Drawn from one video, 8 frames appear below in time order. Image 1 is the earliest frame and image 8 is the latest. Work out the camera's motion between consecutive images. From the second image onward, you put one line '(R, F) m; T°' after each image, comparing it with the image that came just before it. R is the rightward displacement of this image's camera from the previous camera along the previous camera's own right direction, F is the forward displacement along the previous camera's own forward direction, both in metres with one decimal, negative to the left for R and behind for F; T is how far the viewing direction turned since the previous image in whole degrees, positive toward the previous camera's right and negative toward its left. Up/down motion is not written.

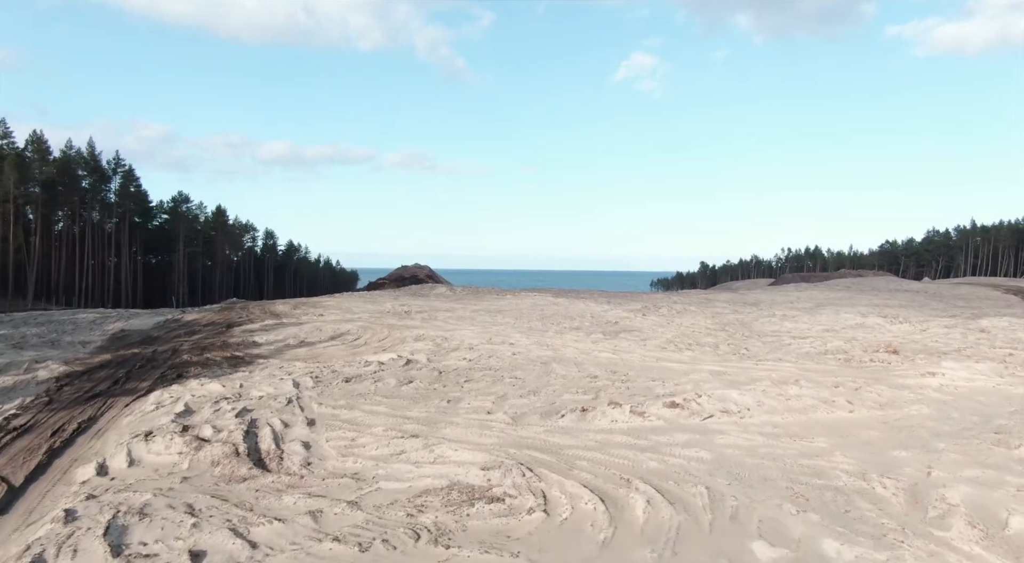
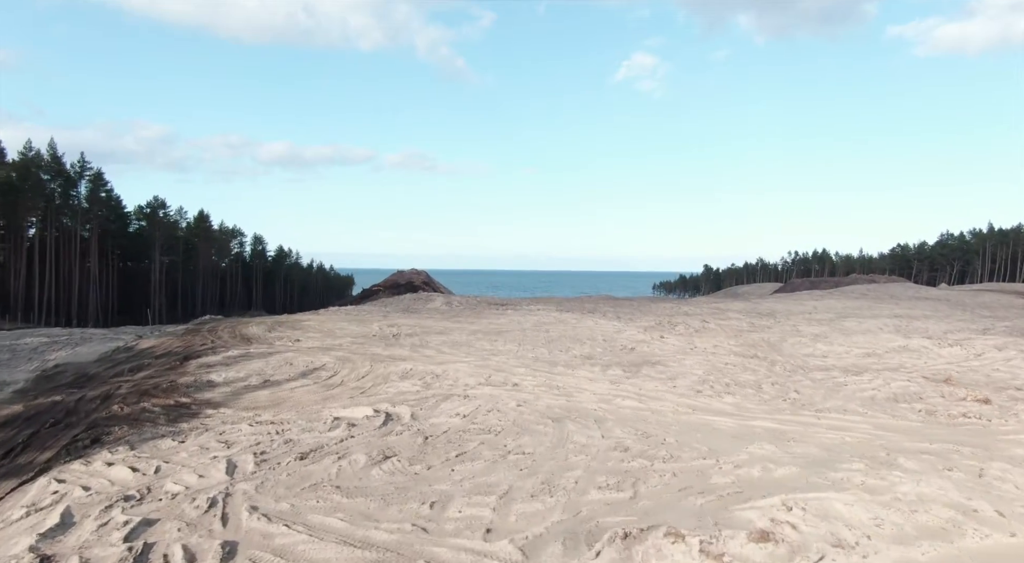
(-0.1, +2.4) m; 0°
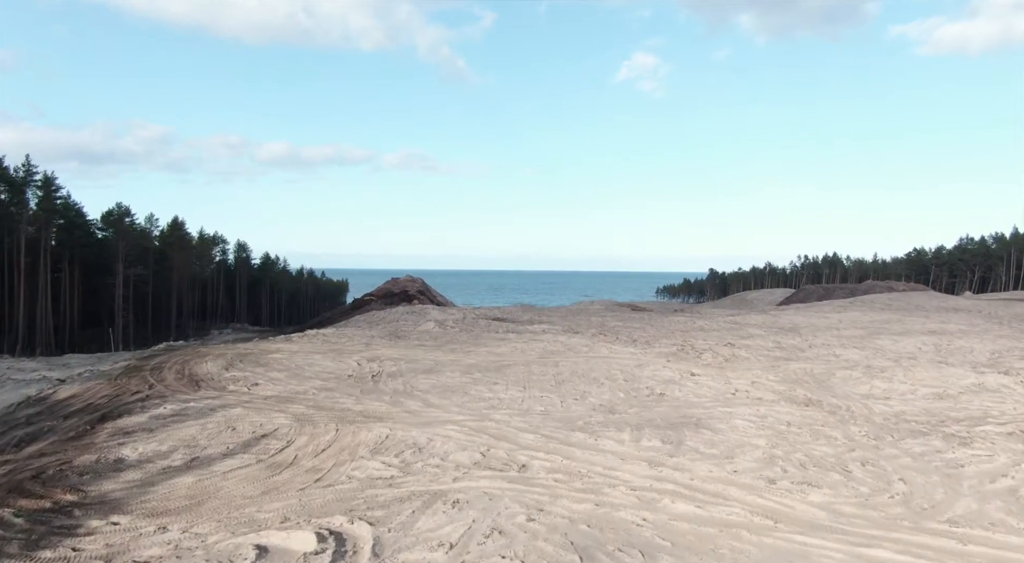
(-0.1, +3.1) m; 0°
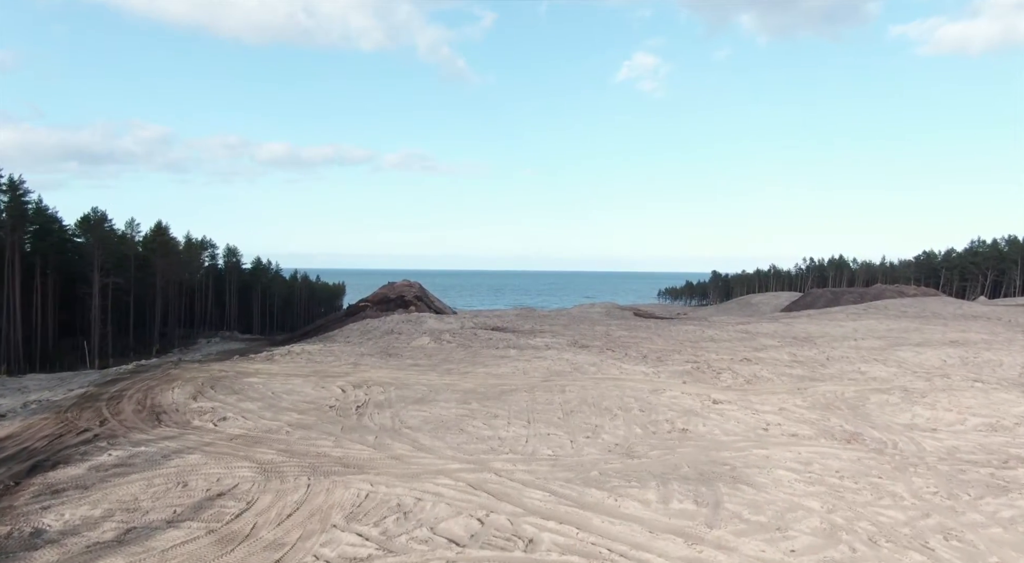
(0.0, +1.7) m; 0°
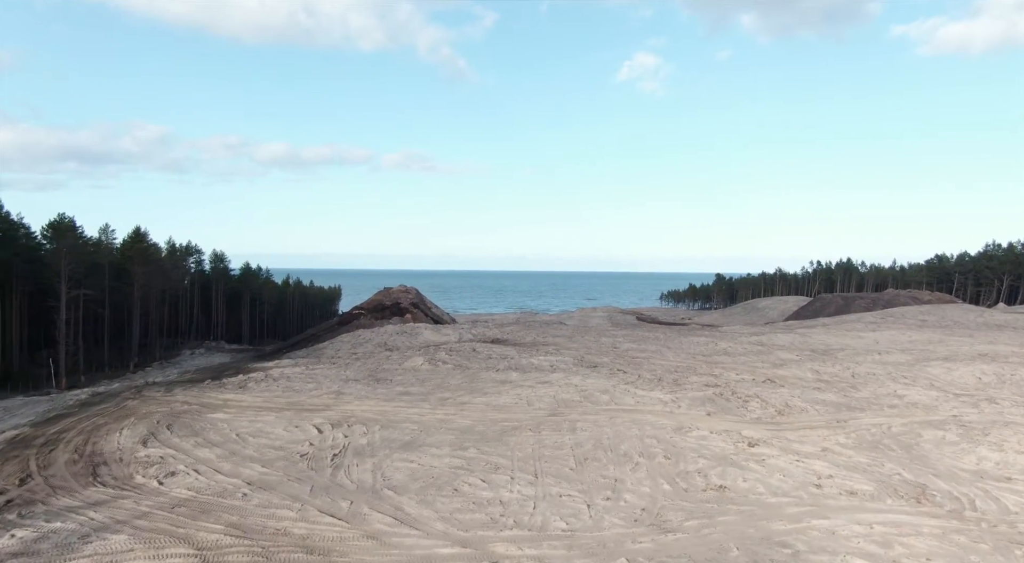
(-0.1, +2.1) m; 0°
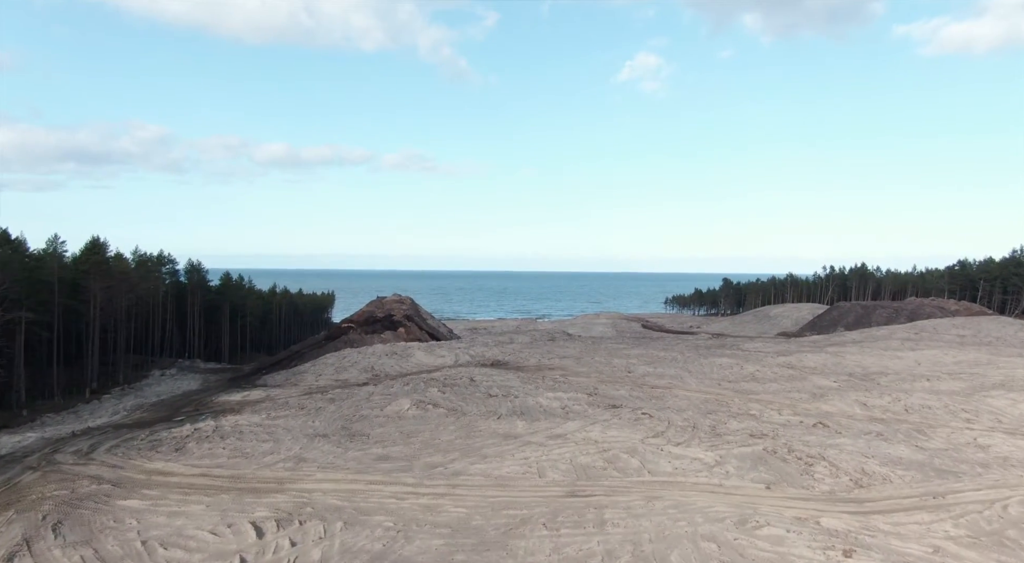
(-0.1, +3.5) m; 0°
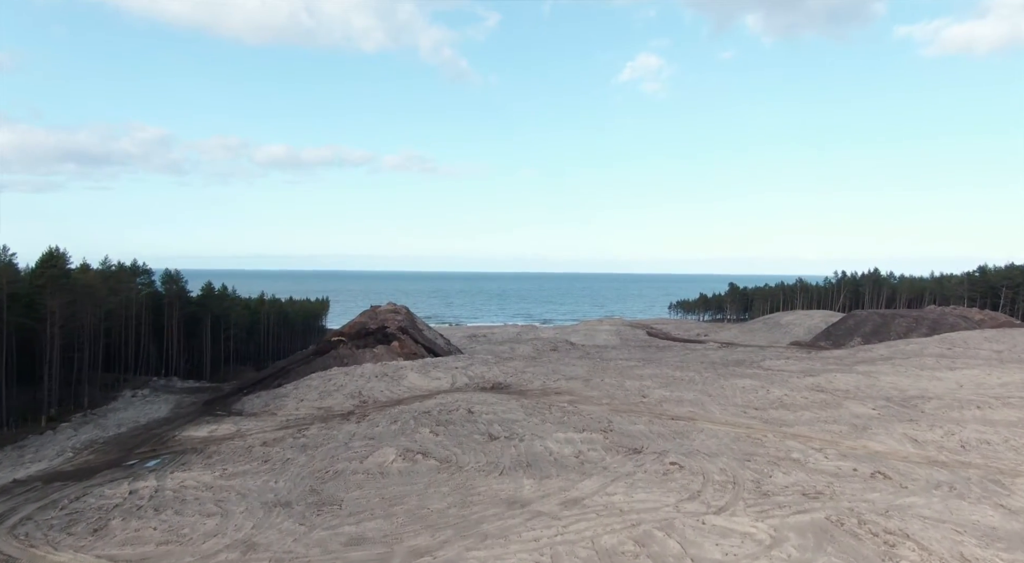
(-0.1, +2.8) m; 0°
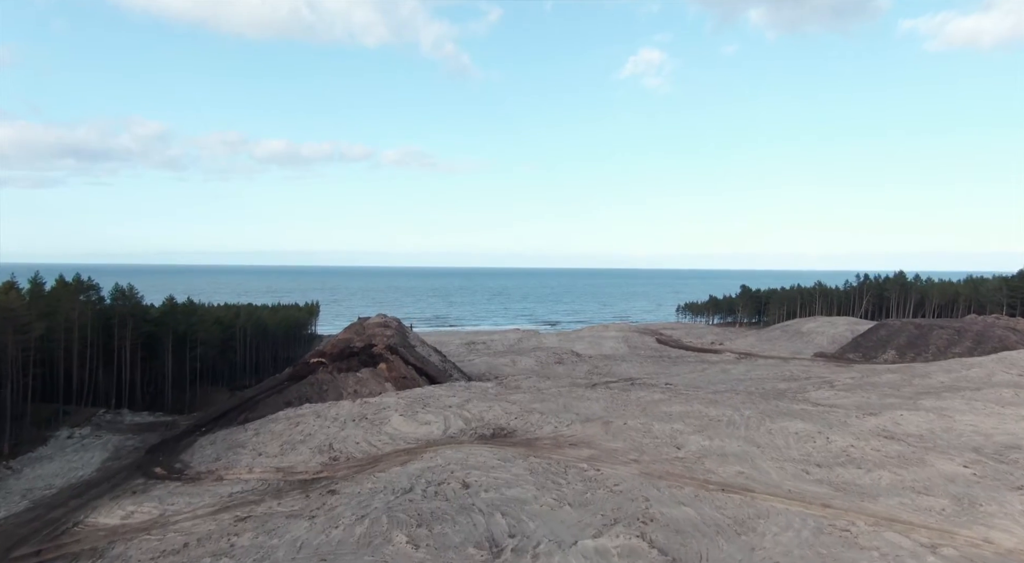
(-0.2, +5.0) m; 0°
